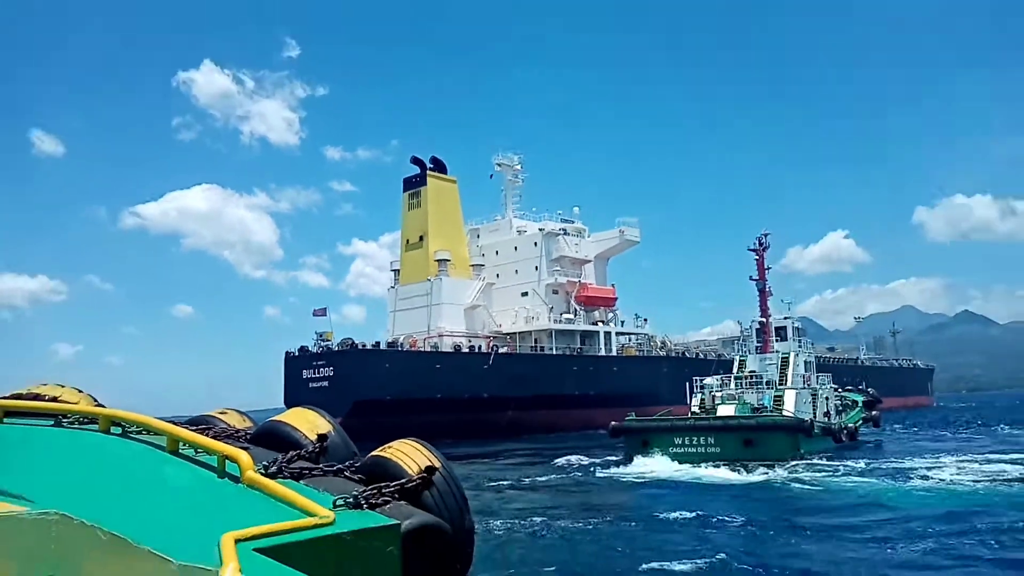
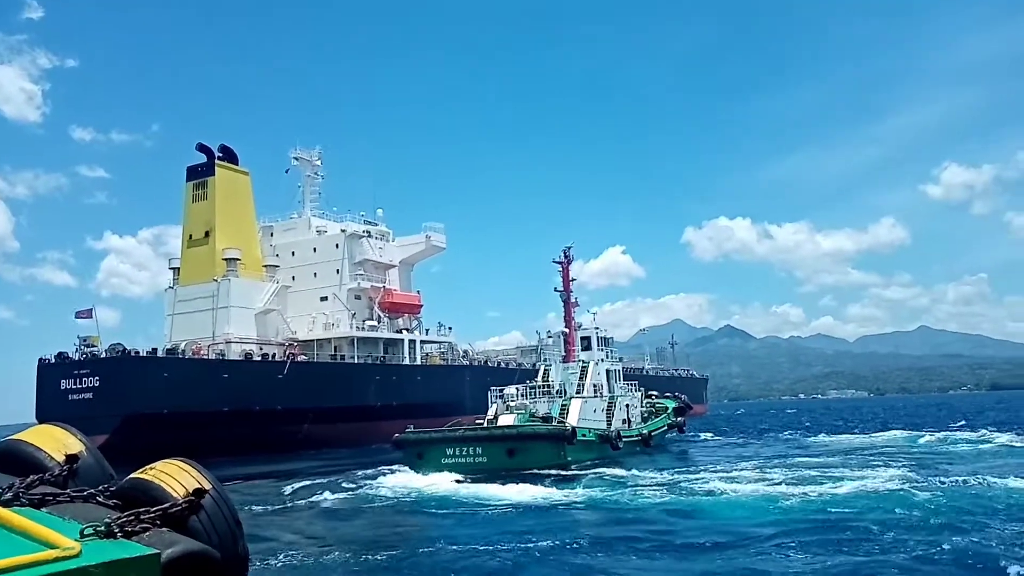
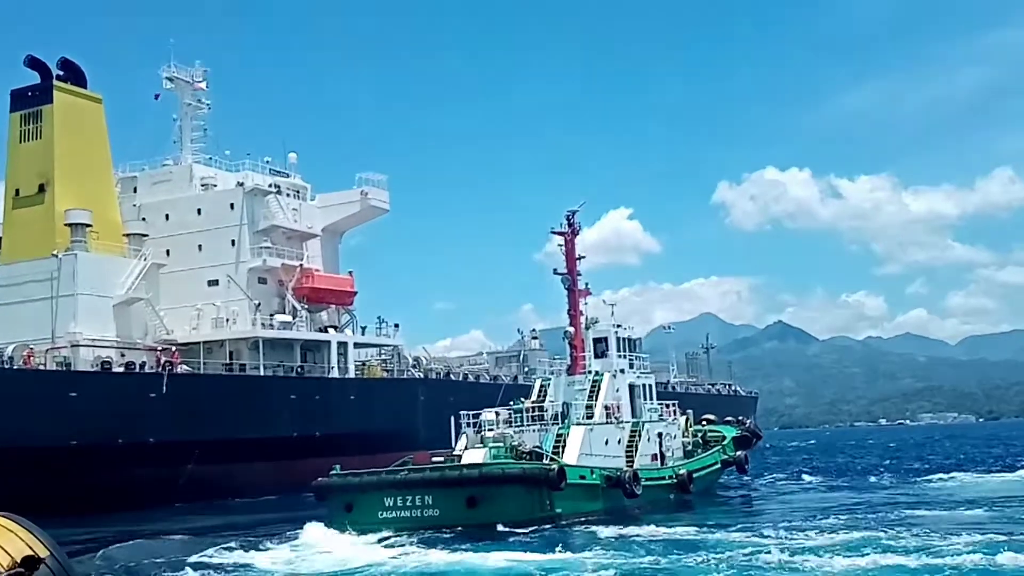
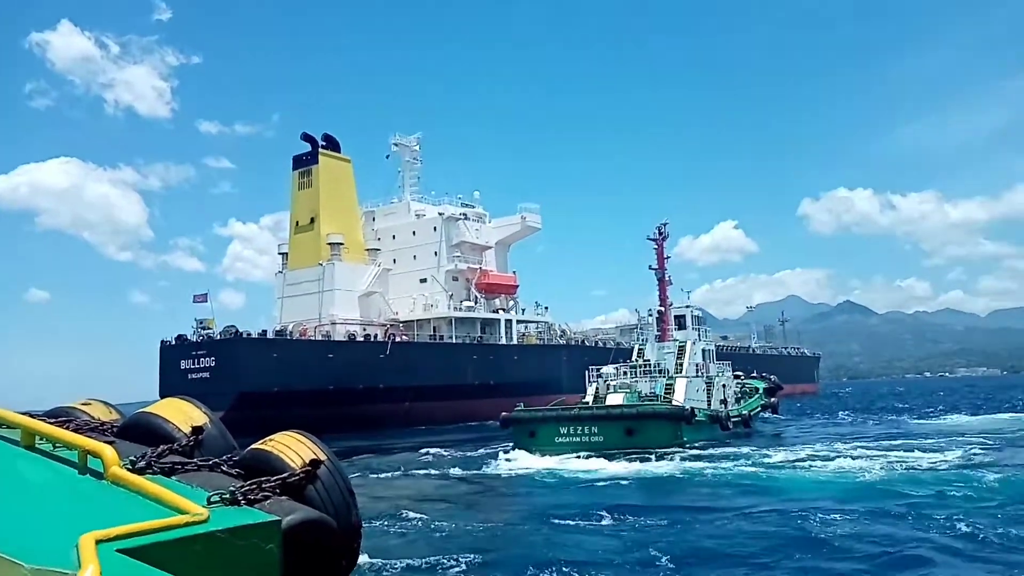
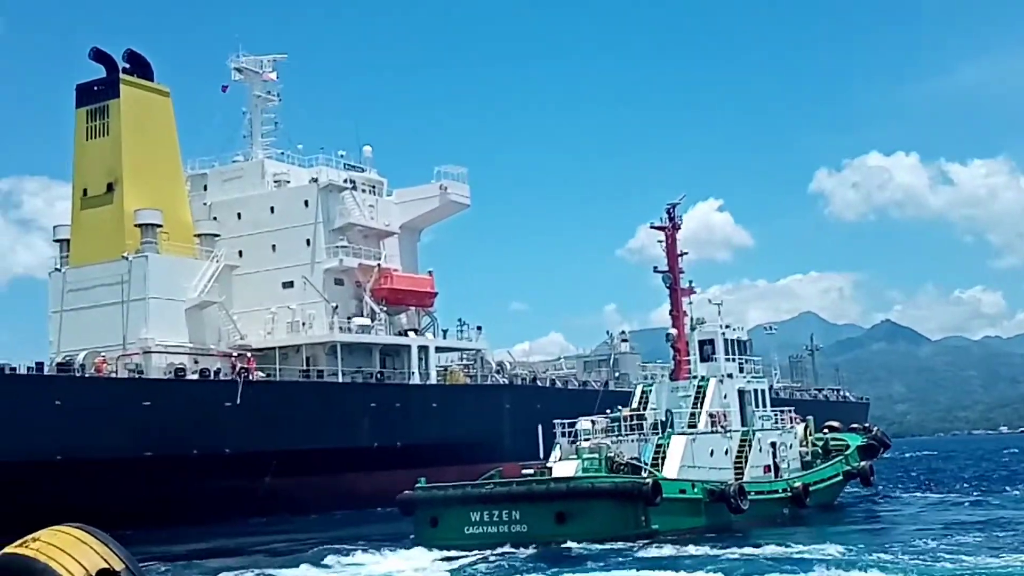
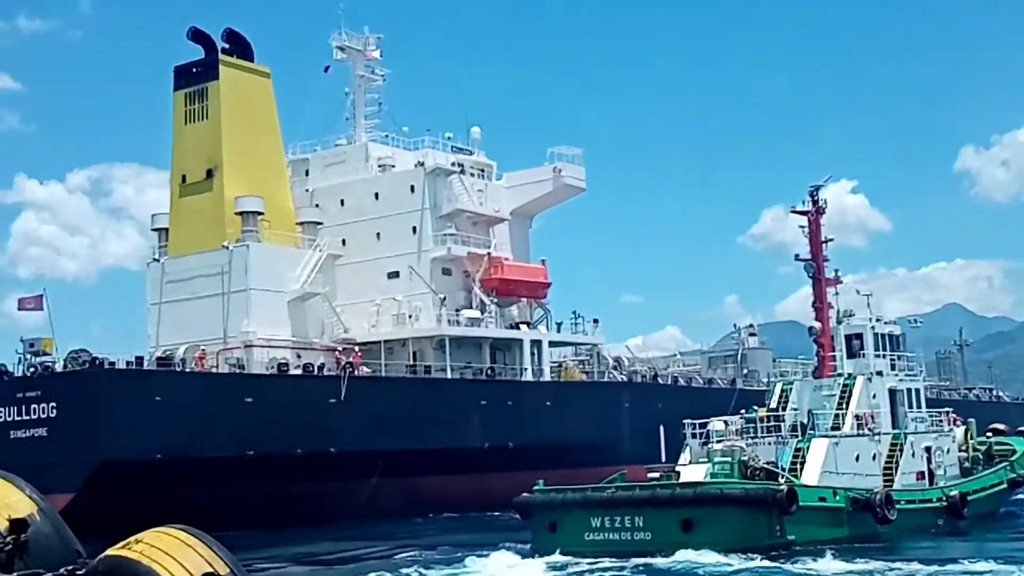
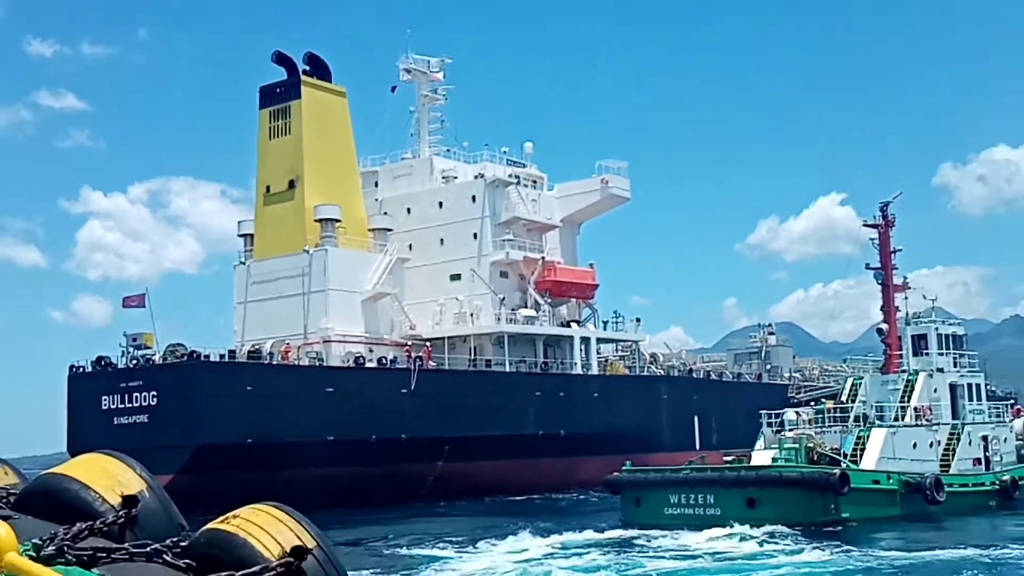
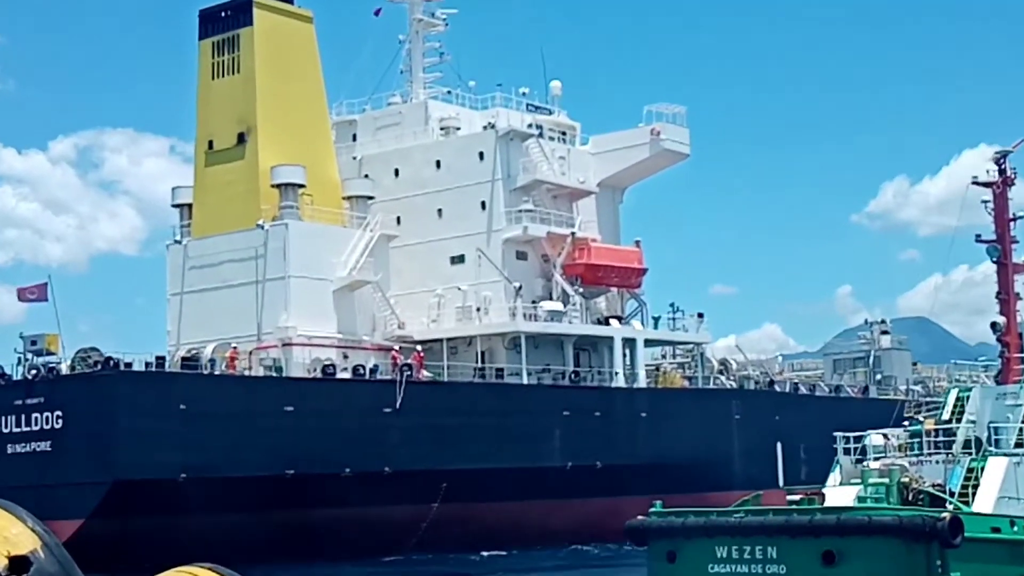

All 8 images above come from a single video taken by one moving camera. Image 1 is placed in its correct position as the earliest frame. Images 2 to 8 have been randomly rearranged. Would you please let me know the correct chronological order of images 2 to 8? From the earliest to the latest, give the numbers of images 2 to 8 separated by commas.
4, 2, 3, 5, 6, 8, 7
